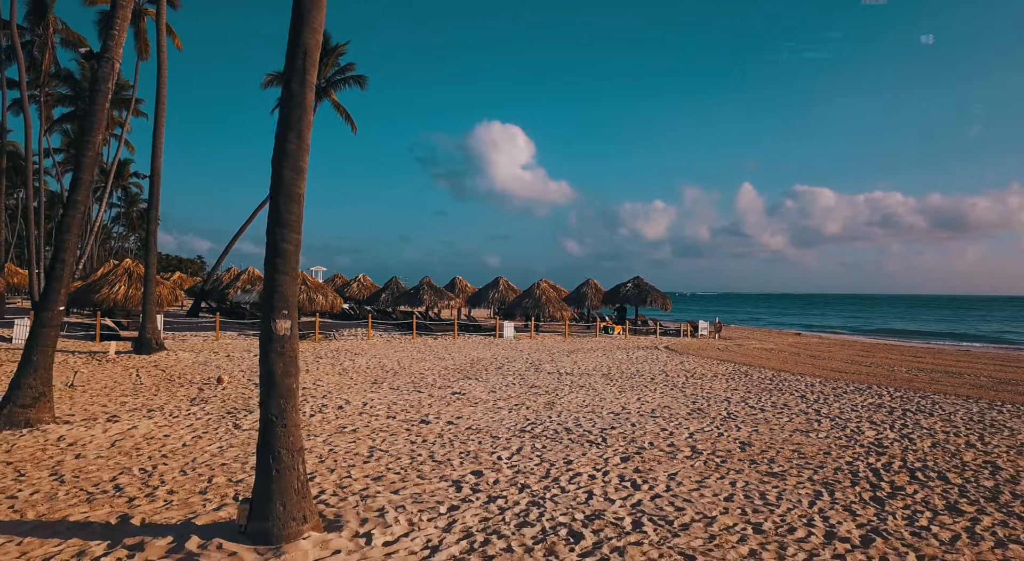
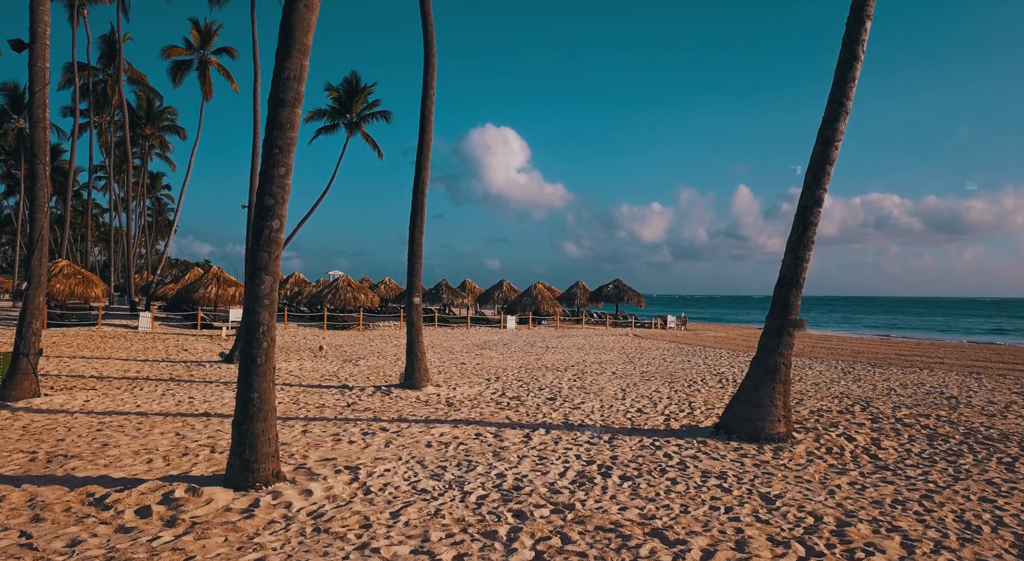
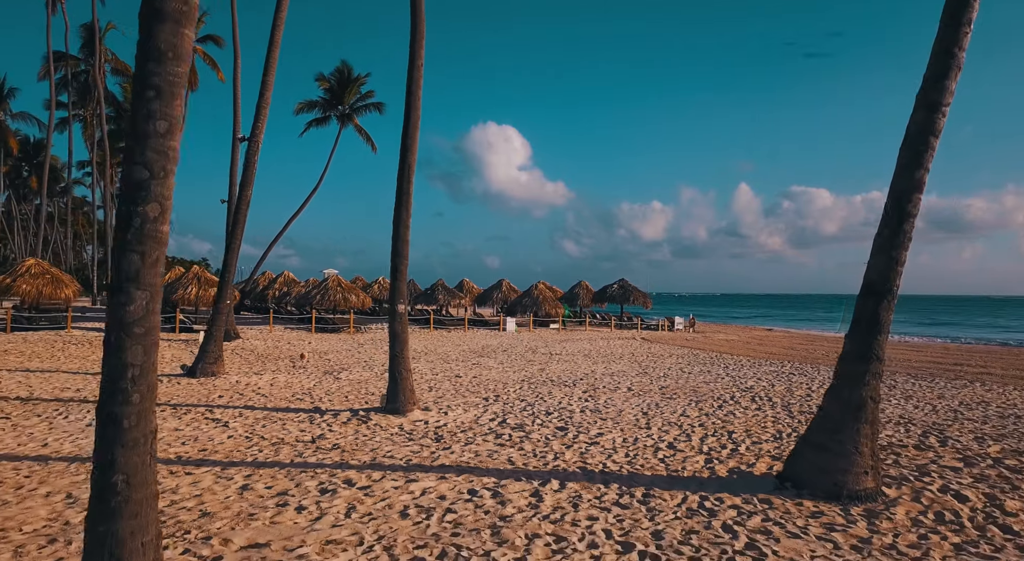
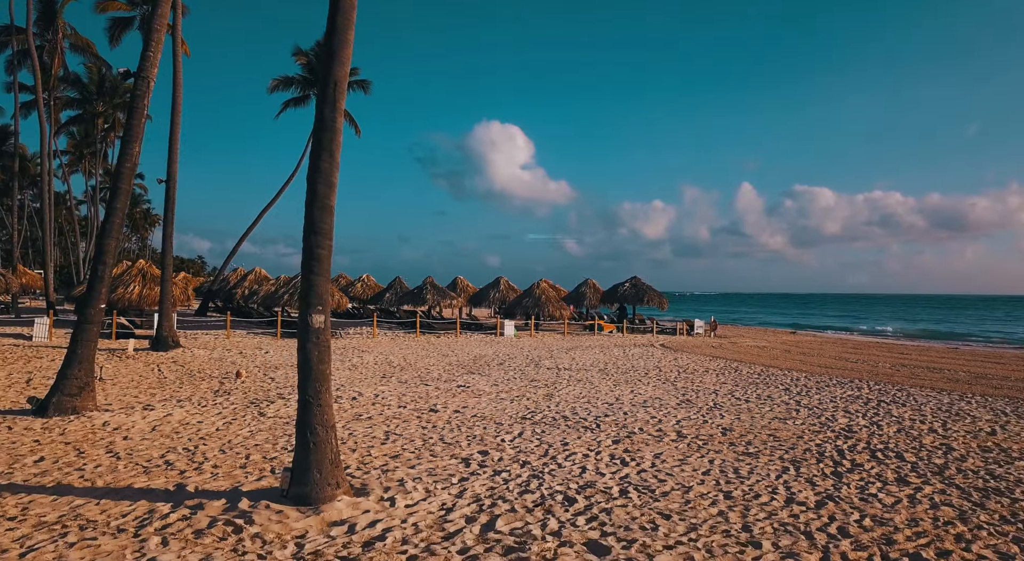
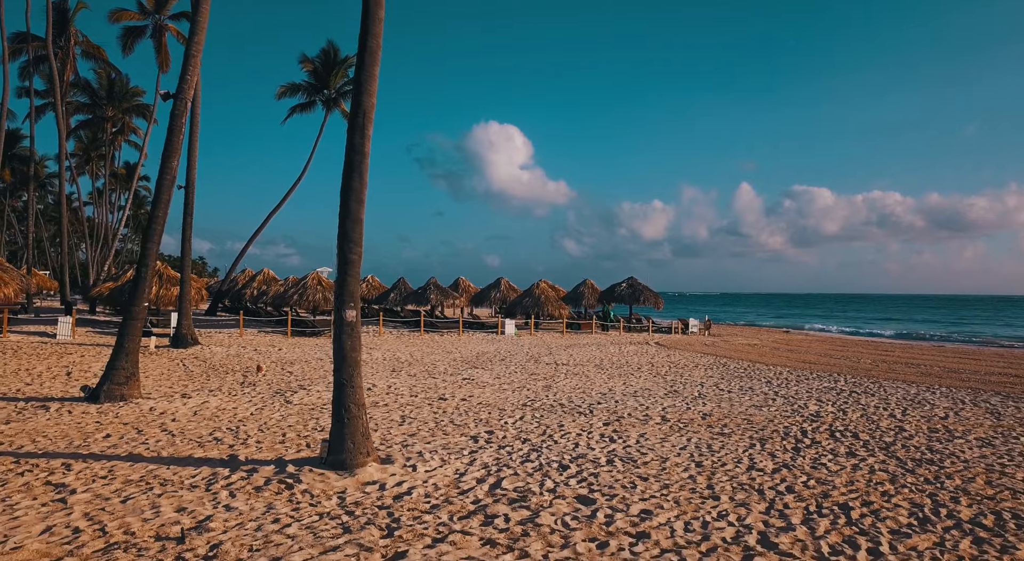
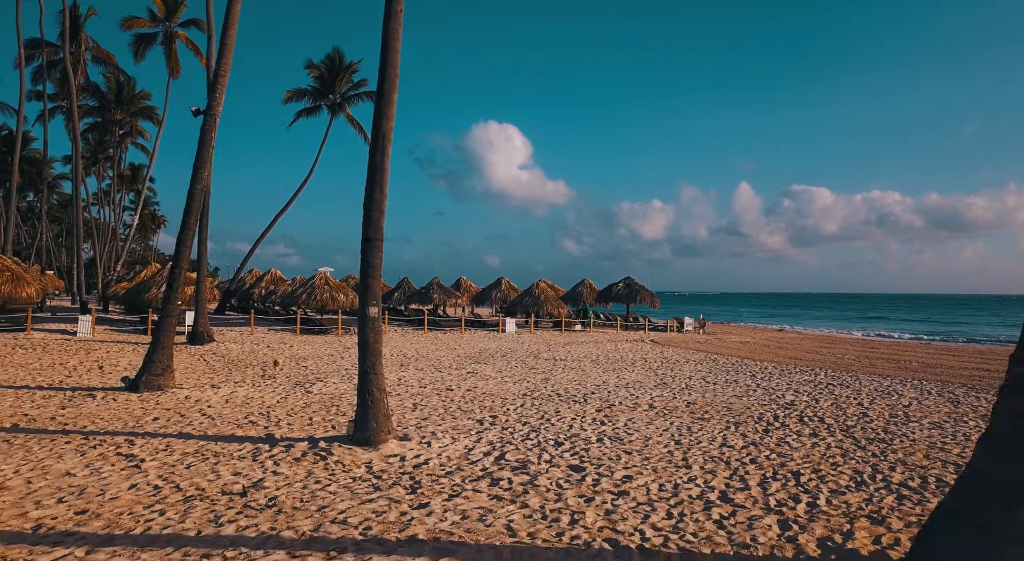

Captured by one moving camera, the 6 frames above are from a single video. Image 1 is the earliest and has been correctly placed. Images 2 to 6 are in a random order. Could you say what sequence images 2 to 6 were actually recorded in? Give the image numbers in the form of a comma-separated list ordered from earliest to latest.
4, 5, 6, 3, 2
